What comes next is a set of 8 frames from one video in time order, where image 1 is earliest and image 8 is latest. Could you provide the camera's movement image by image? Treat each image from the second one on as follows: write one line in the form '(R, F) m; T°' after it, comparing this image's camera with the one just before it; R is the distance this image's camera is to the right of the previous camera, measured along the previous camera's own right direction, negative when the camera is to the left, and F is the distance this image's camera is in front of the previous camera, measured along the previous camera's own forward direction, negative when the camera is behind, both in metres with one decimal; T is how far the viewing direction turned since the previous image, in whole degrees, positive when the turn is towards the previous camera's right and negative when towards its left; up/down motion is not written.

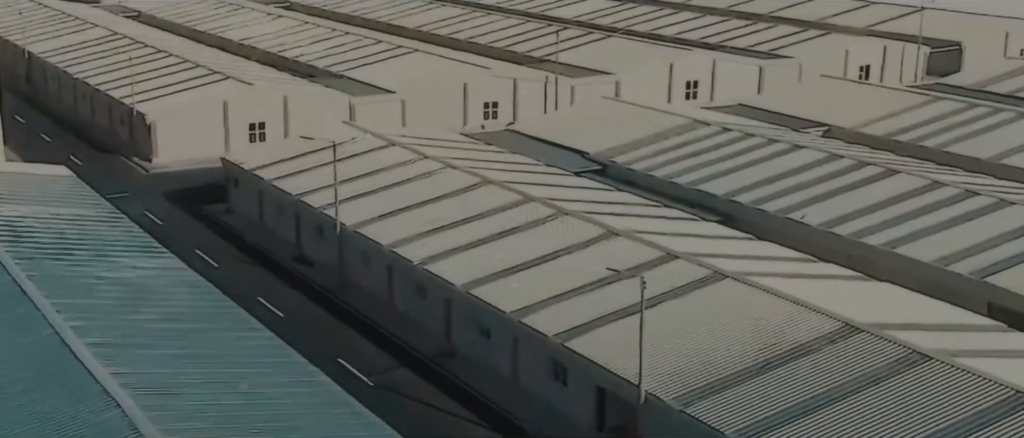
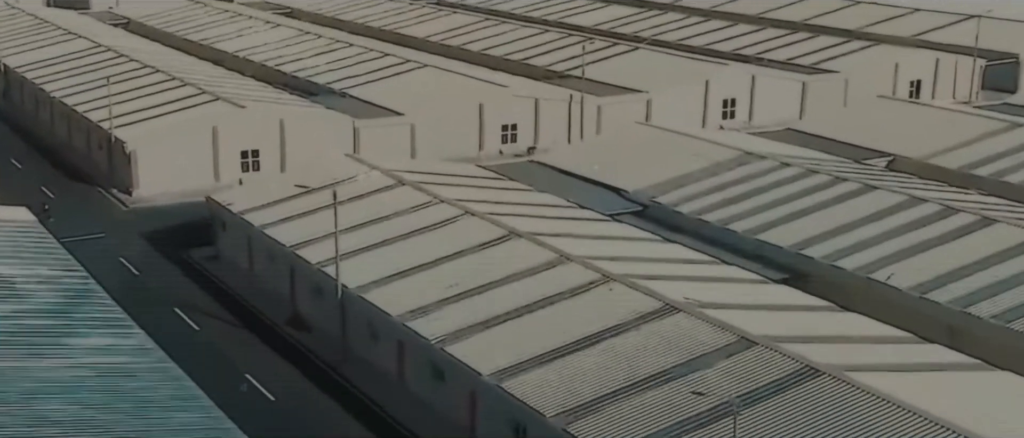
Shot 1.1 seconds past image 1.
(-0.6, +4.7) m; 0°
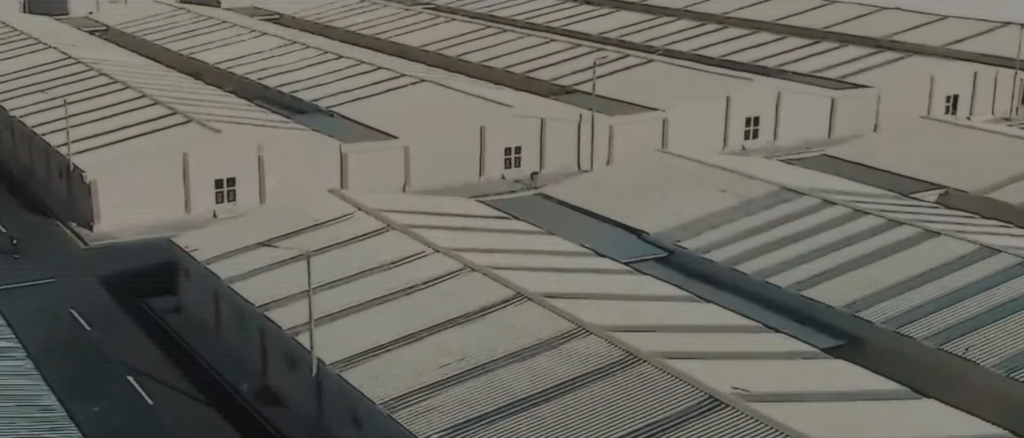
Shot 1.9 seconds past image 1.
(-0.1, +4.0) m; 0°
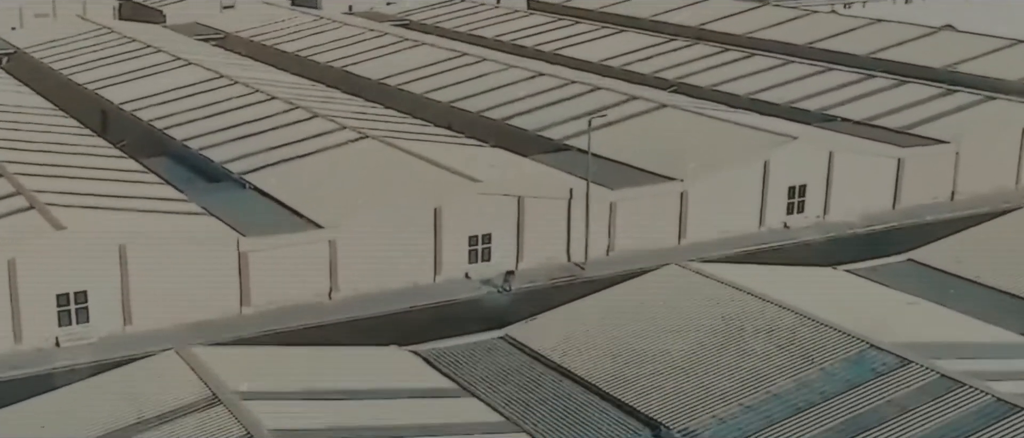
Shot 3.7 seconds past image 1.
(+0.9, +10.3) m; 0°
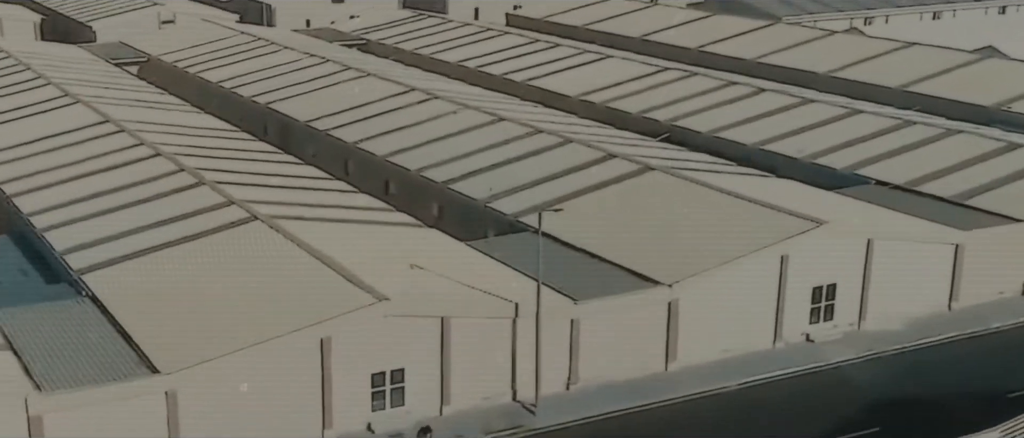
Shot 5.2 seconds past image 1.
(+1.5, +8.3) m; 0°
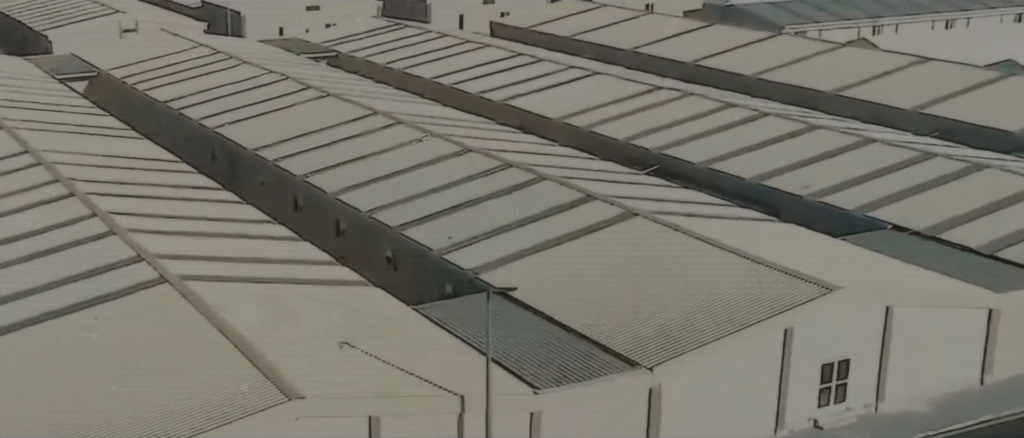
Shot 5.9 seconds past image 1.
(+0.9, +4.0) m; 0°
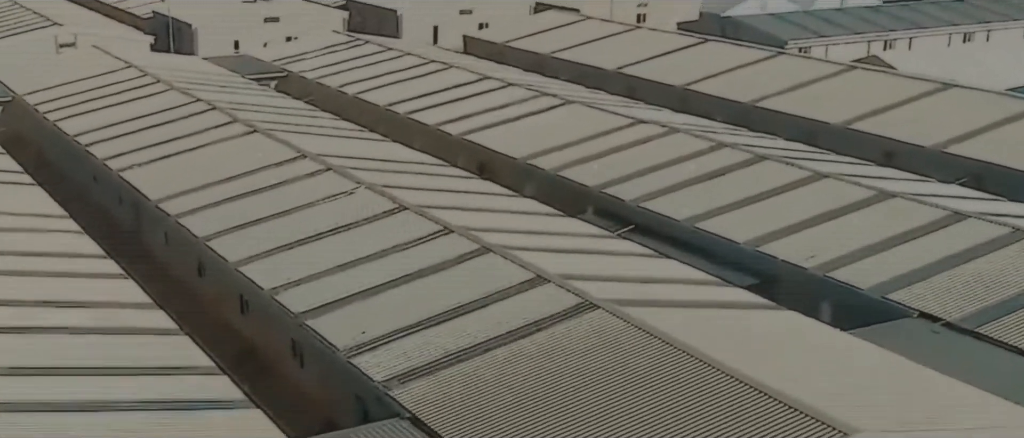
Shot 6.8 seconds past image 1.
(+1.3, +5.4) m; 0°
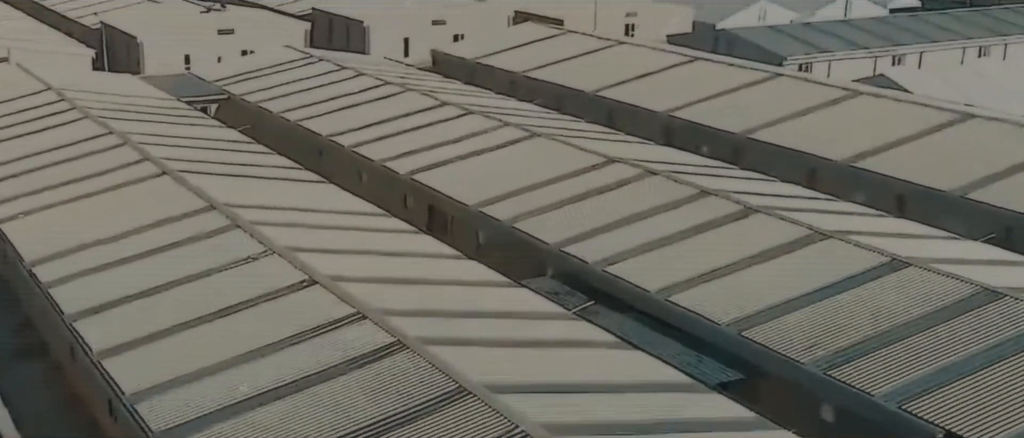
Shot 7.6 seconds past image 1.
(+1.2, +4.7) m; 0°
